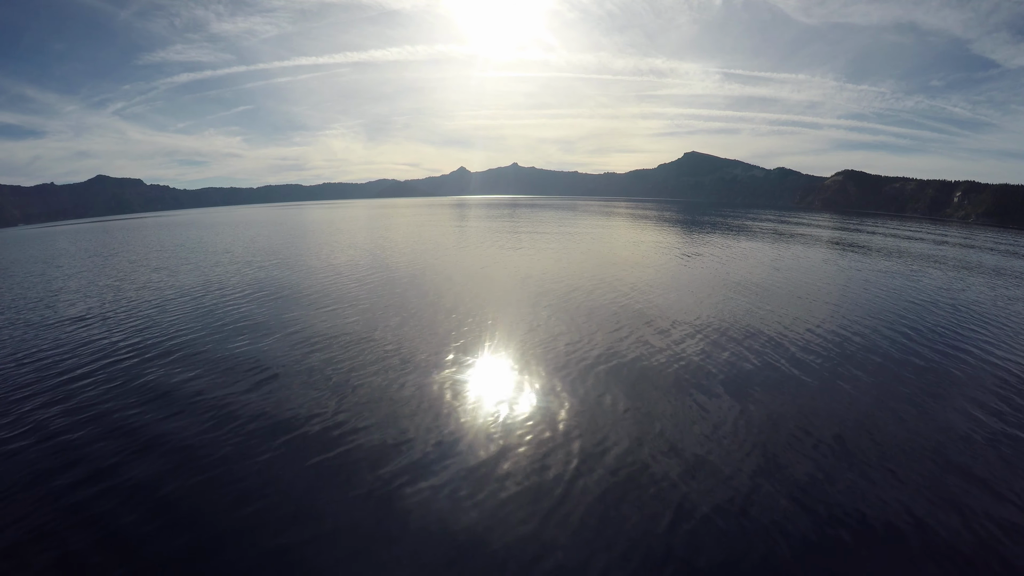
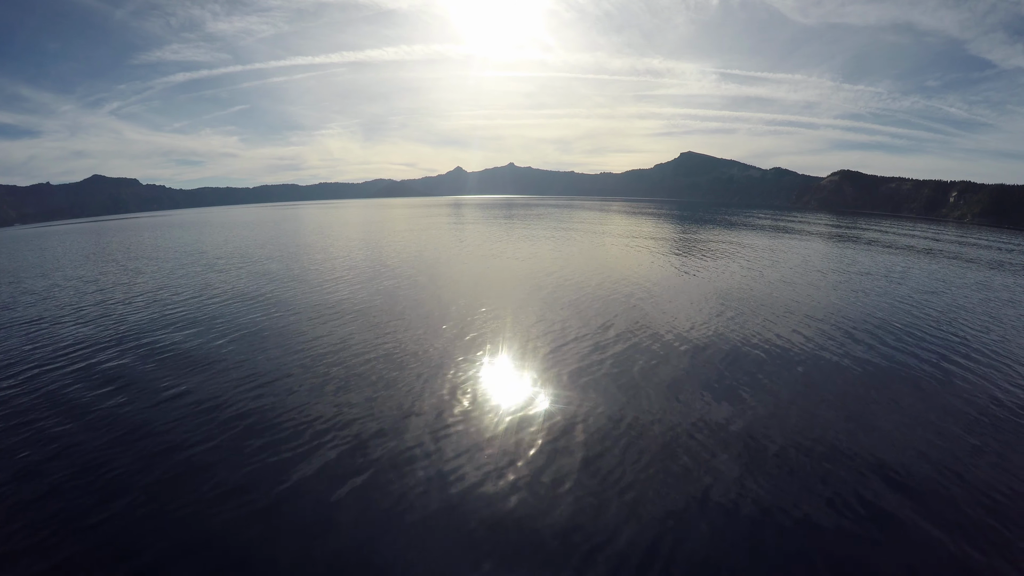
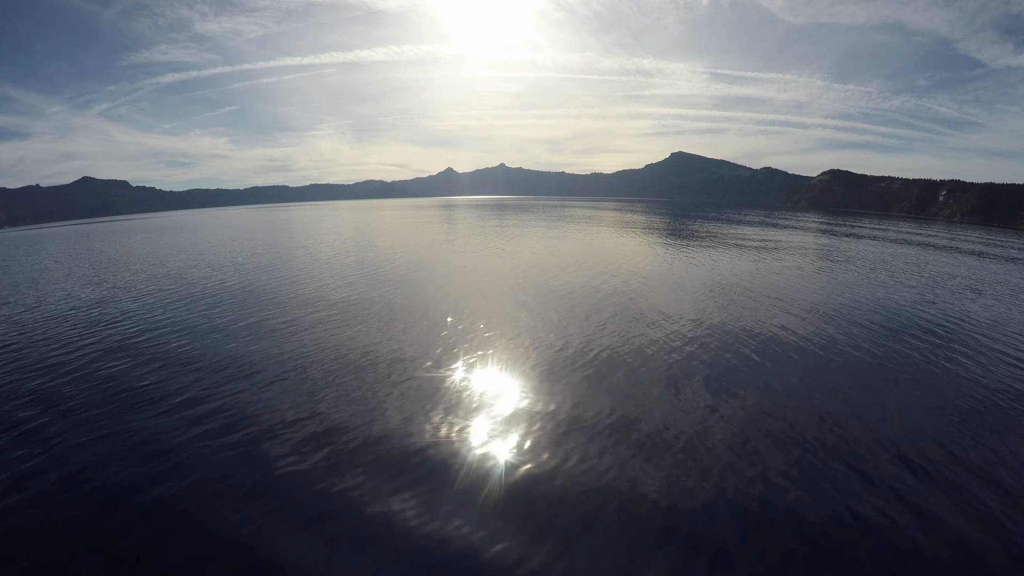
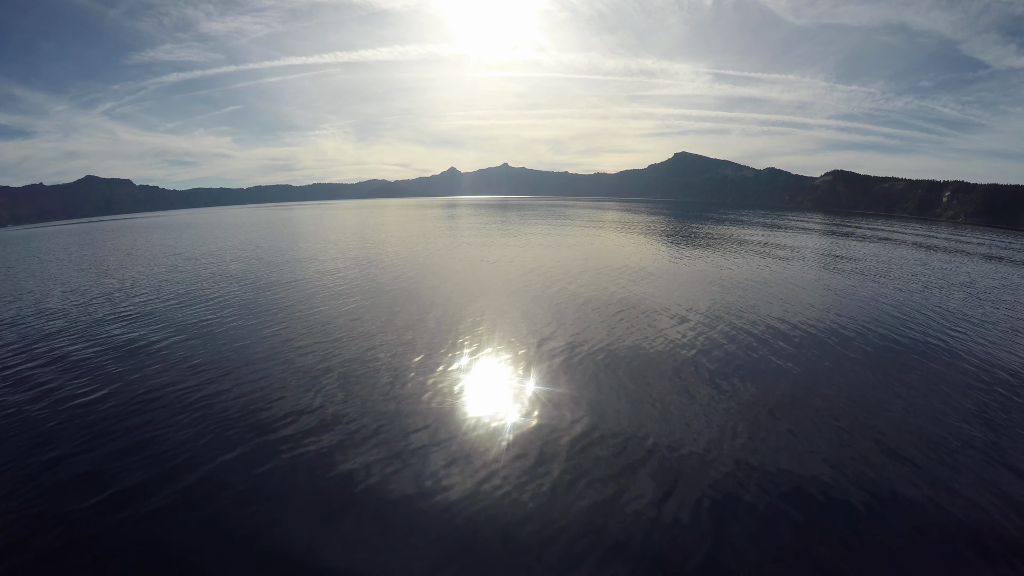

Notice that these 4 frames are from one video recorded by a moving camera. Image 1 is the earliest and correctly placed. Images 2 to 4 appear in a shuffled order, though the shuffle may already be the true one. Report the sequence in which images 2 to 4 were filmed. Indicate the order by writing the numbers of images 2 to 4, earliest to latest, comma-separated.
2, 4, 3
